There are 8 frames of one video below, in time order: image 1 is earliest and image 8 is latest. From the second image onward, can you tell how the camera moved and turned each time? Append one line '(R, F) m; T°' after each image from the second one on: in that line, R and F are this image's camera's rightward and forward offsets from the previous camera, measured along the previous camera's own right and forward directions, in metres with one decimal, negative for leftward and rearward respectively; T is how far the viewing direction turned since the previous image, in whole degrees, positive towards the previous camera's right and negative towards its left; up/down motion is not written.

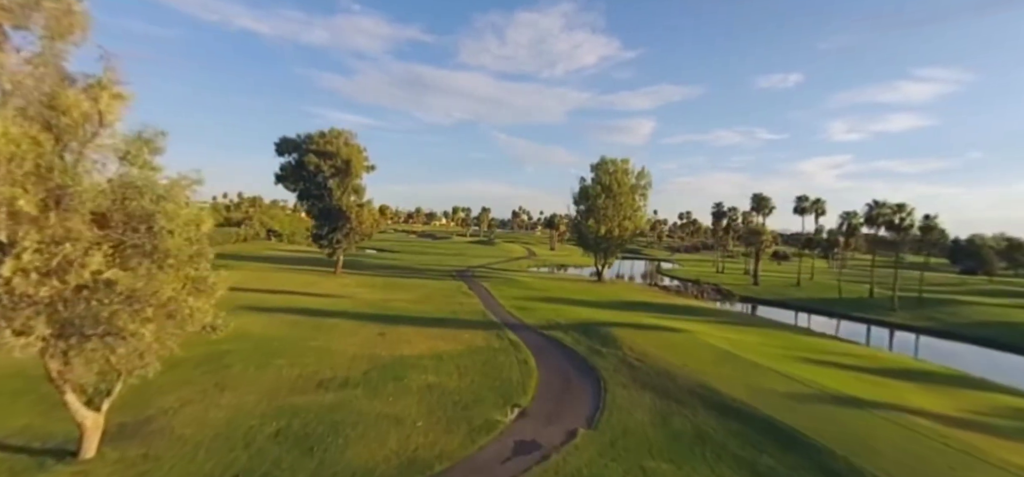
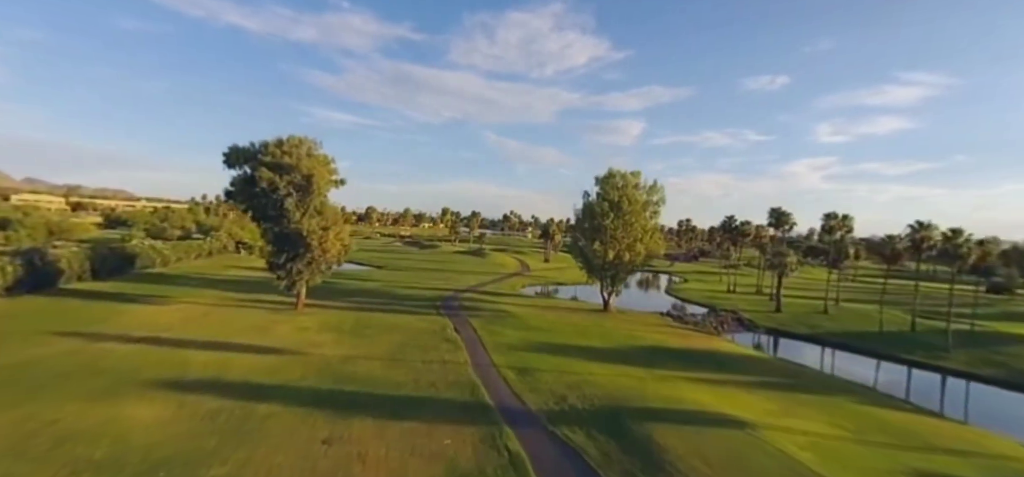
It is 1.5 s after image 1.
(-0.5, +7.4) m; +1°
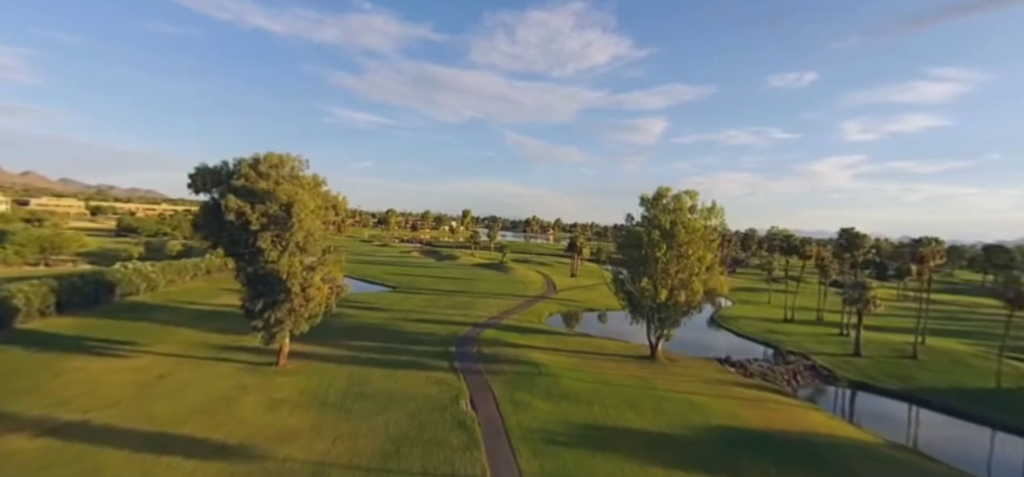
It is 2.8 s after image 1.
(-0.8, +8.3) m; -2°
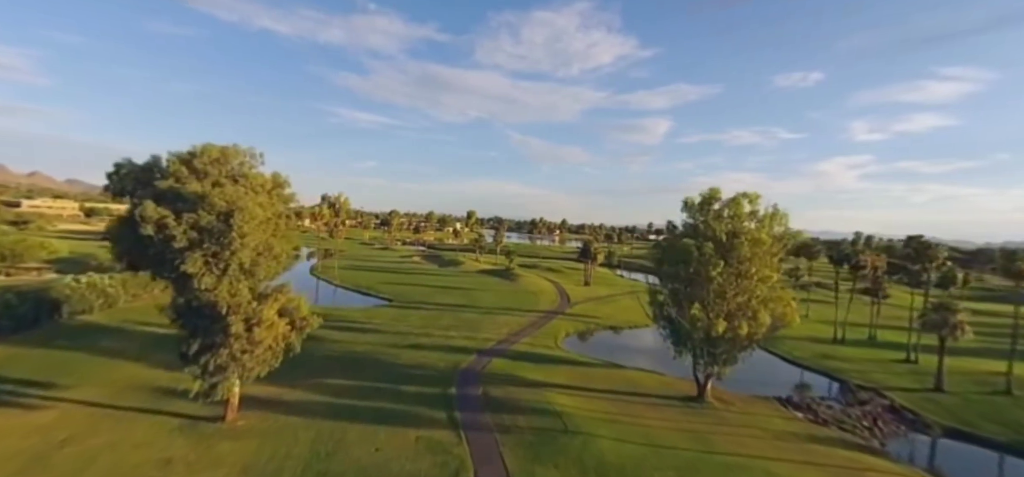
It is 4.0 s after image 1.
(-0.8, +7.9) m; -1°
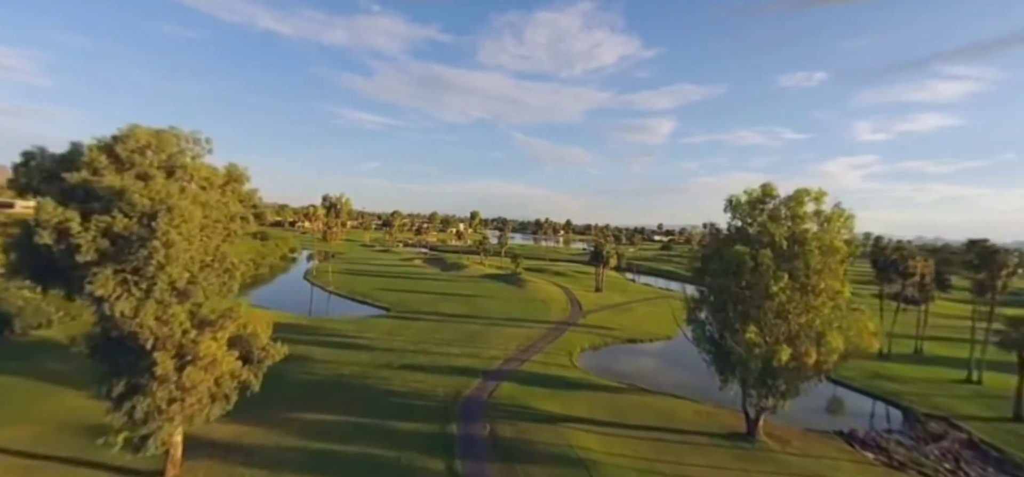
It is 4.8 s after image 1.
(-0.6, +5.5) m; 0°
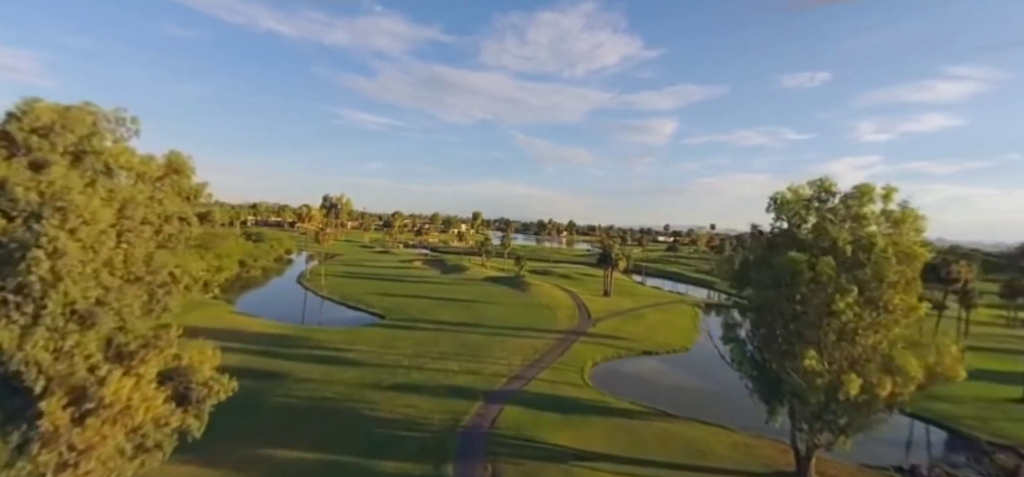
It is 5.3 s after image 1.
(-0.3, +4.3) m; 0°
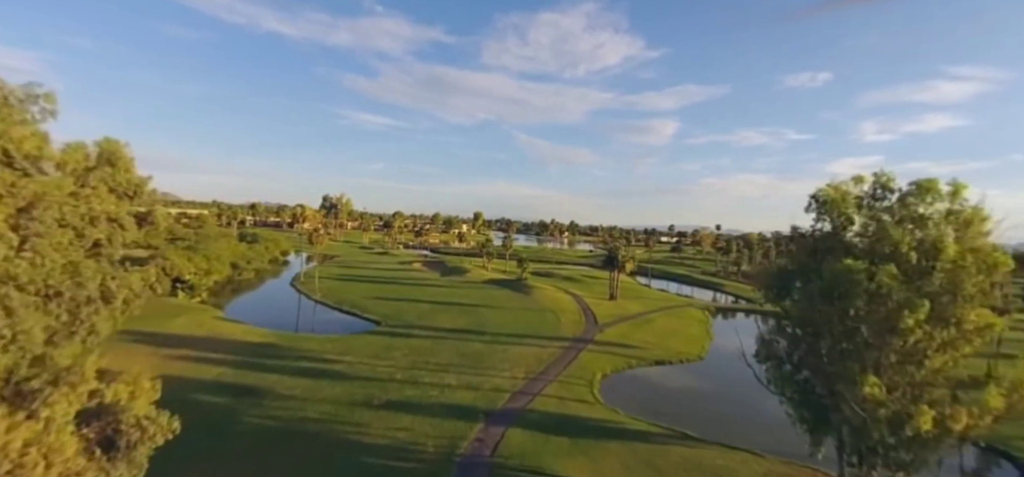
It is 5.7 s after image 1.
(-0.2, +3.1) m; 0°
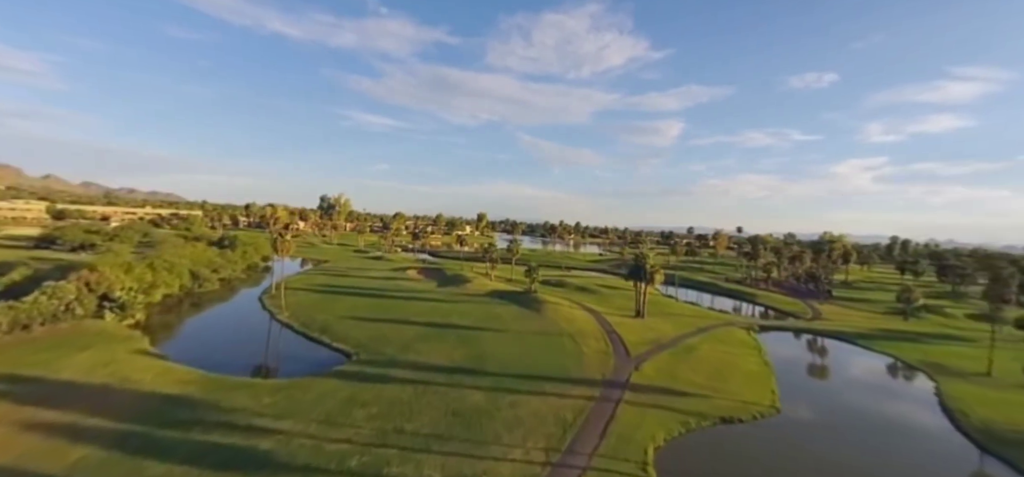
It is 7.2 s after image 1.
(-0.6, +12.0) m; 0°
